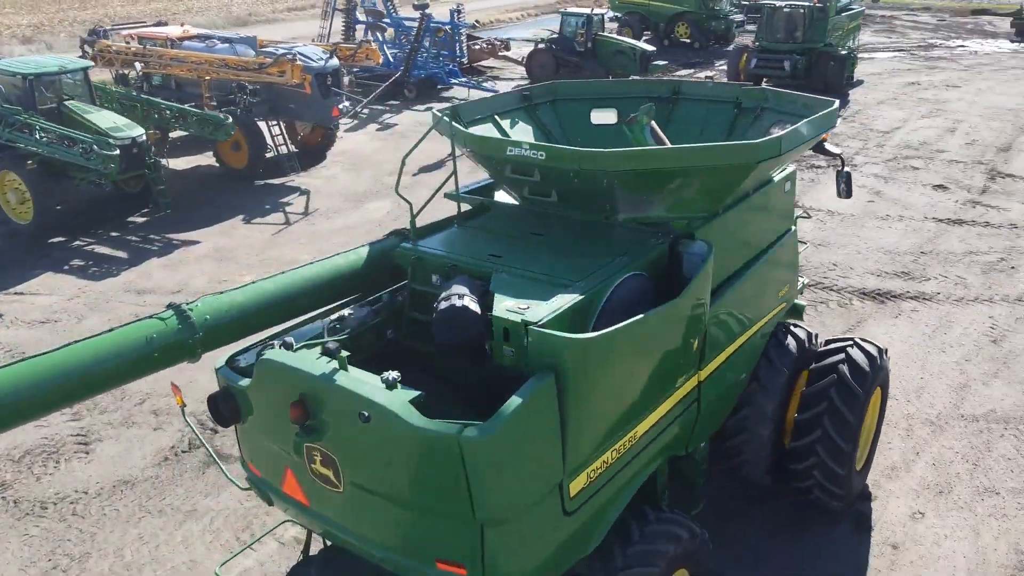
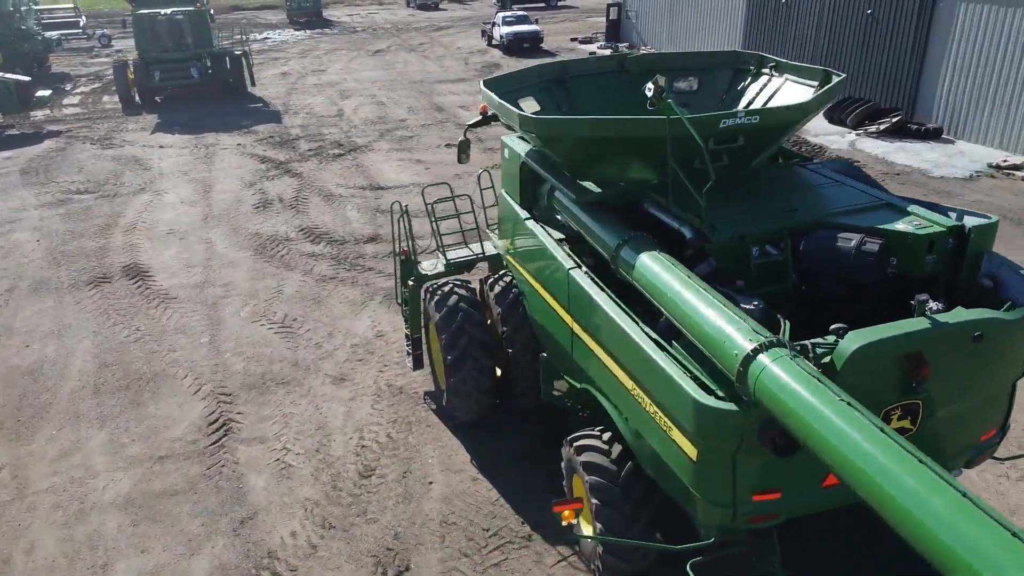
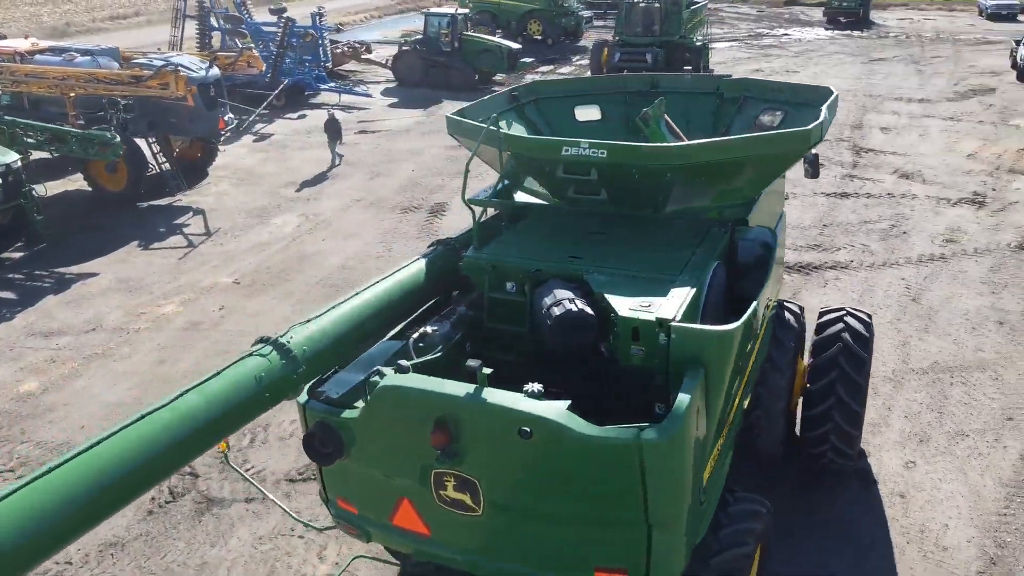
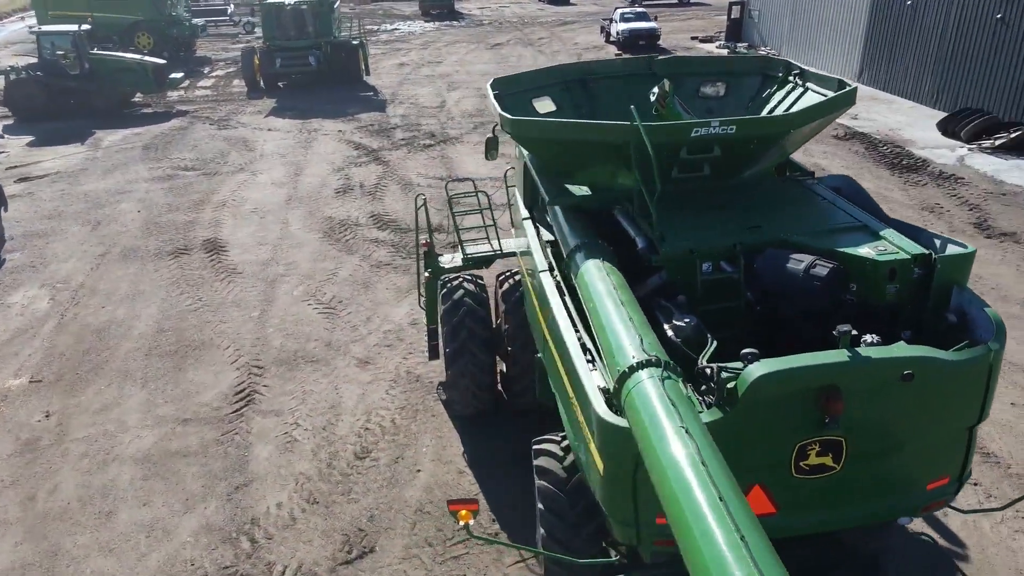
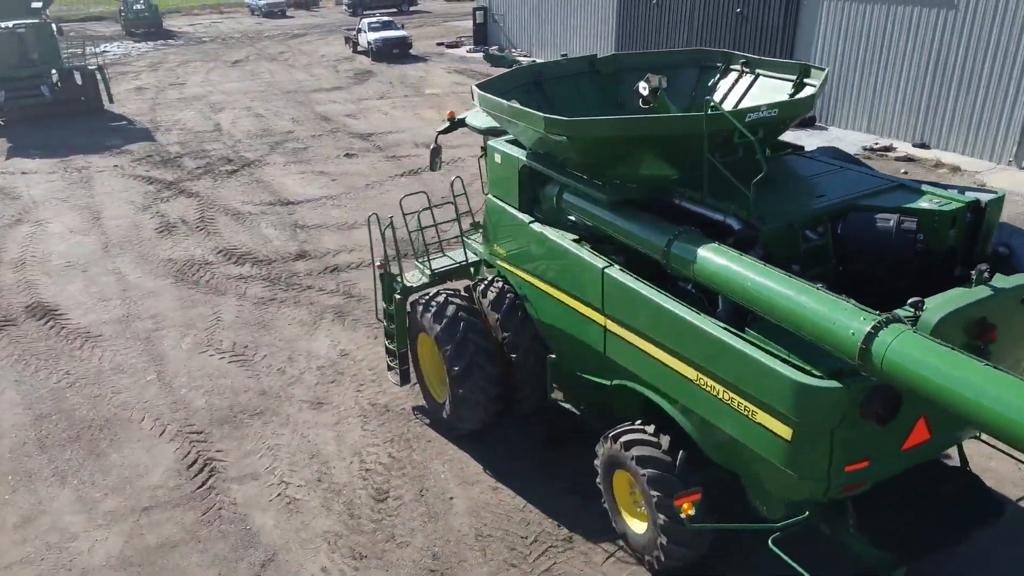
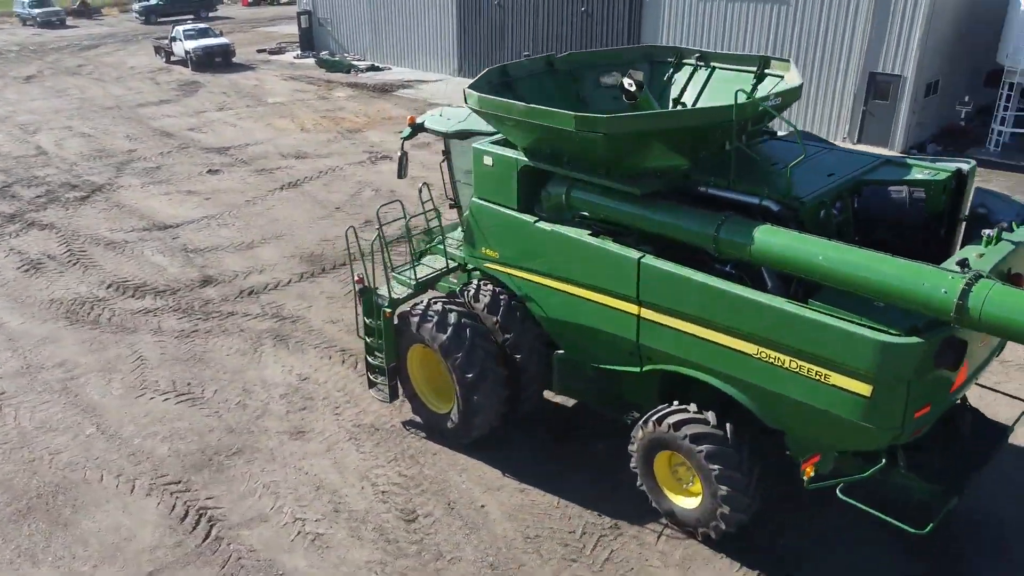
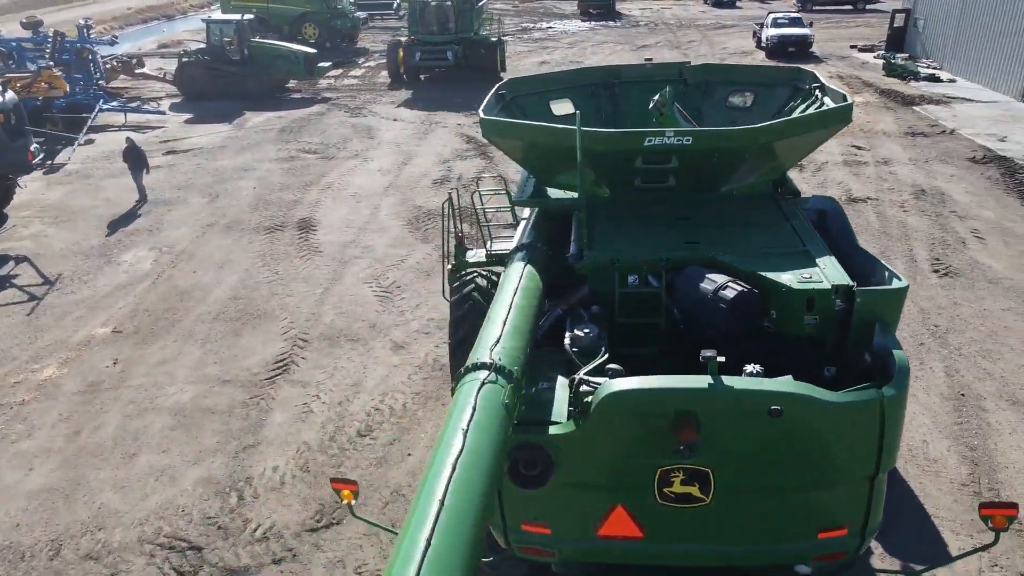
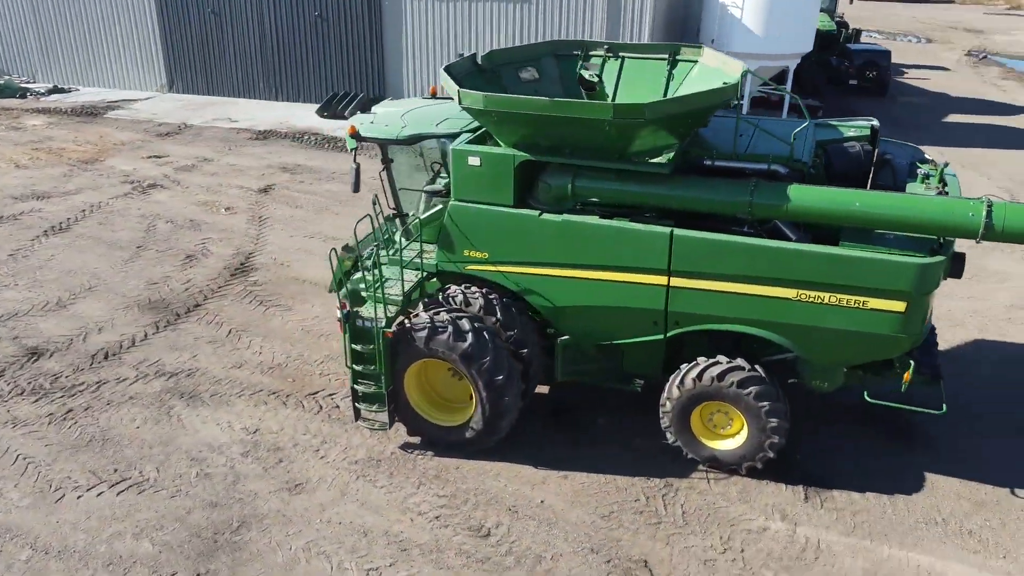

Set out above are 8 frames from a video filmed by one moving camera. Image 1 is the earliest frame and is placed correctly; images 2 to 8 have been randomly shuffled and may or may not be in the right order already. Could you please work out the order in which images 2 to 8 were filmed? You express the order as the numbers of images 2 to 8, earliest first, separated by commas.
3, 7, 4, 2, 5, 6, 8
